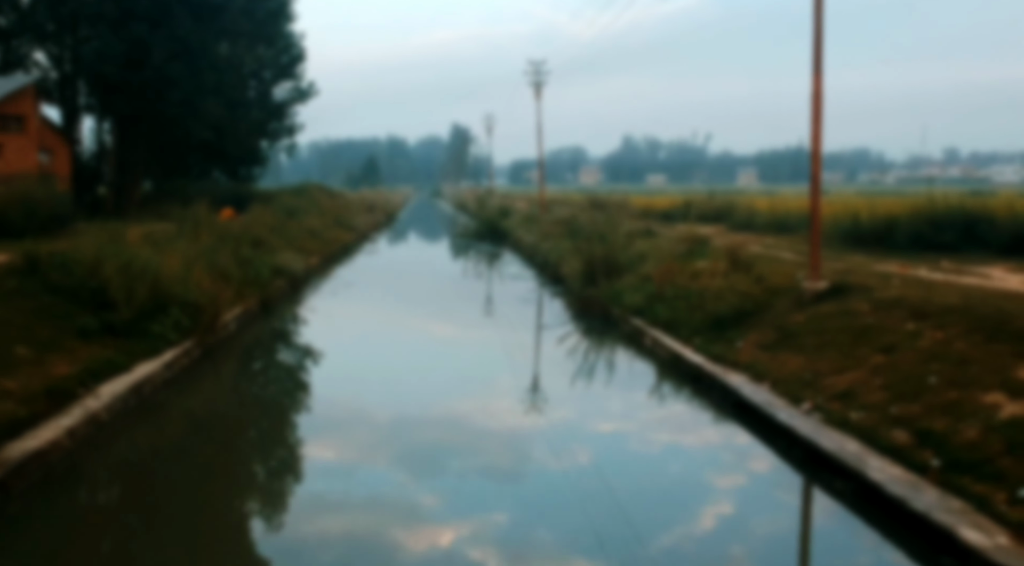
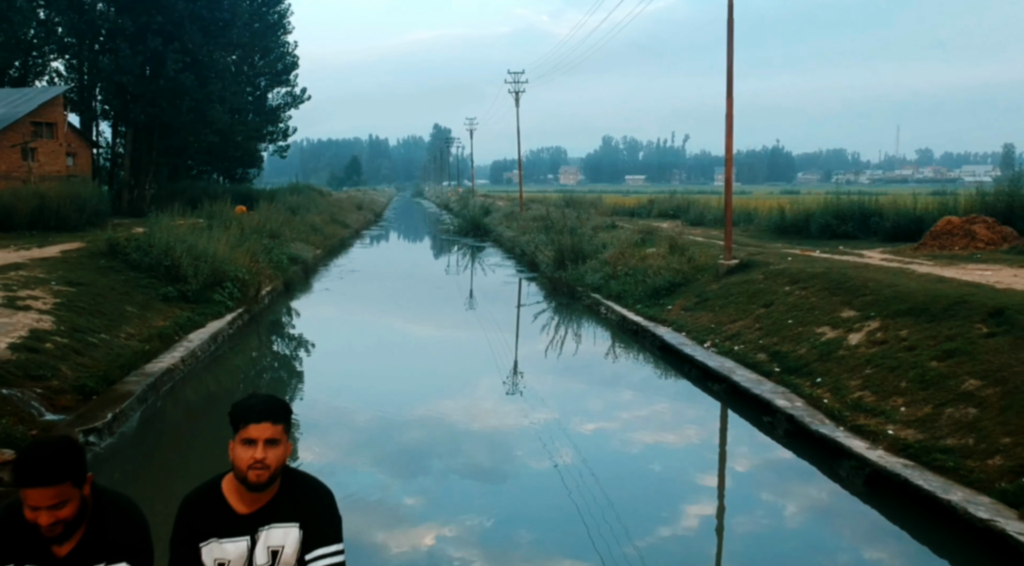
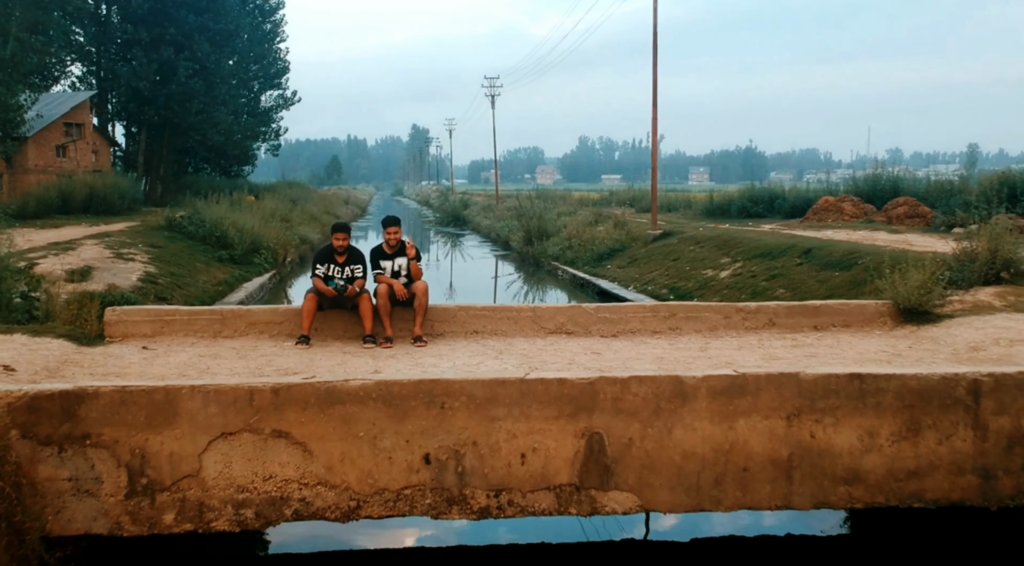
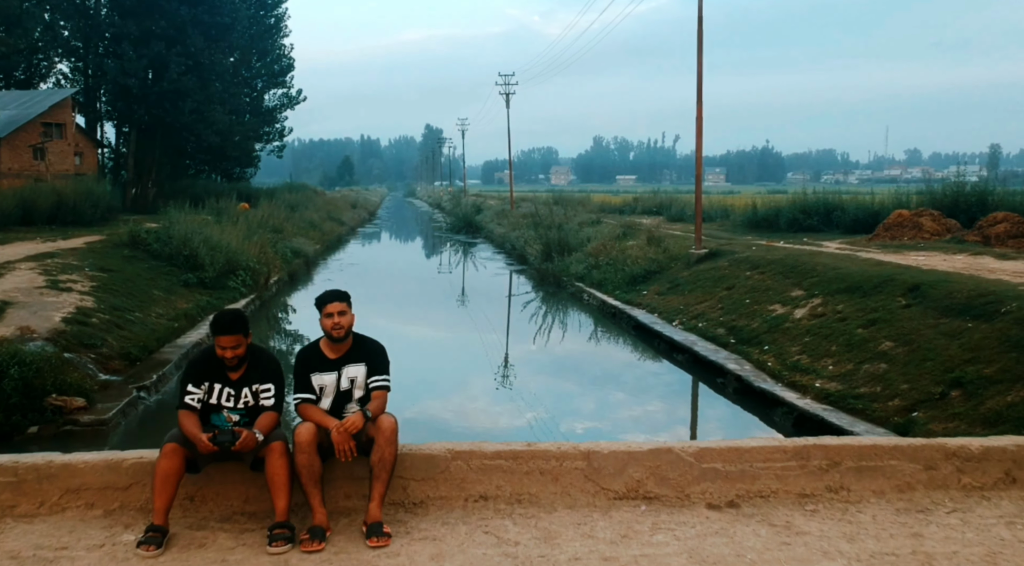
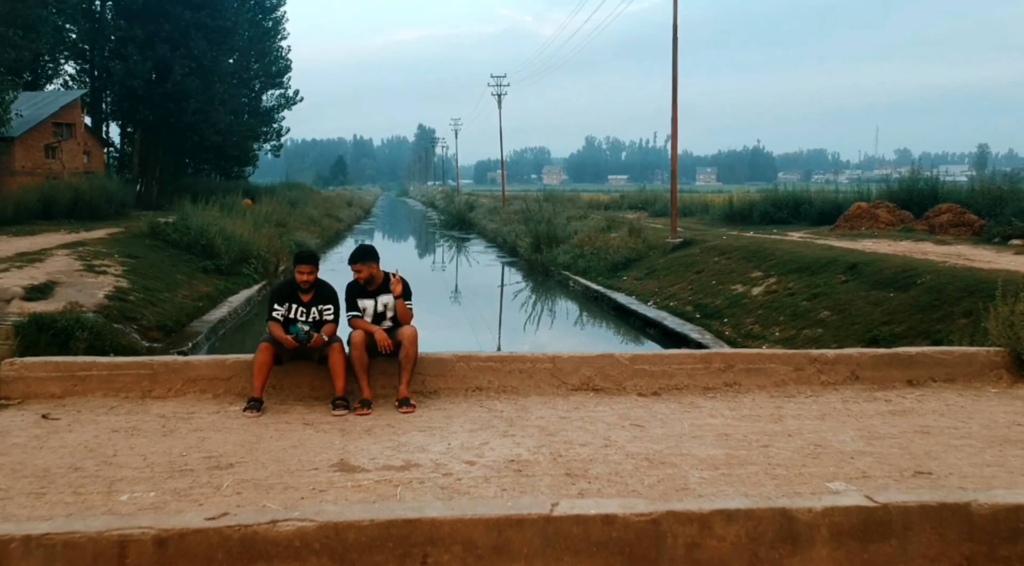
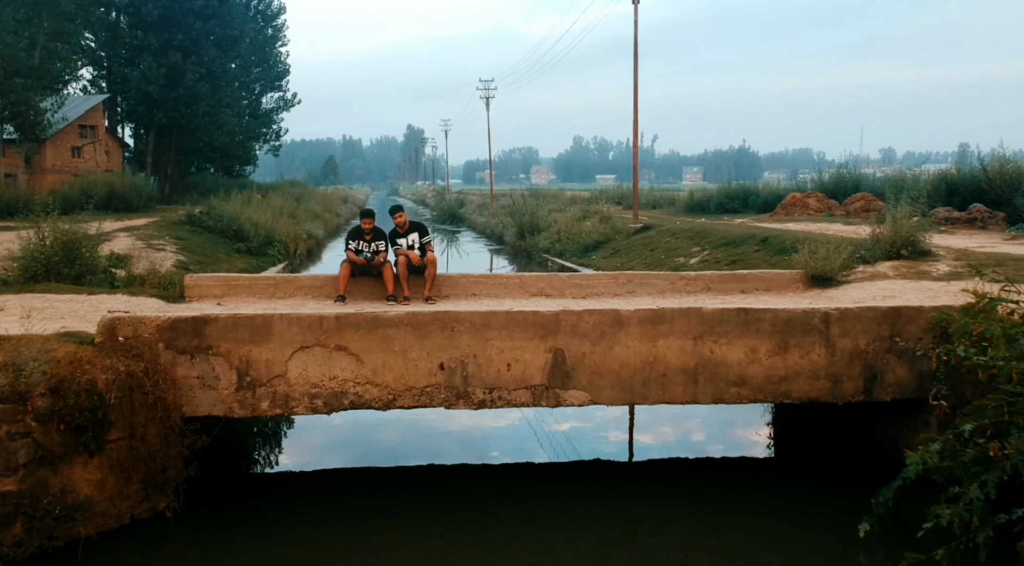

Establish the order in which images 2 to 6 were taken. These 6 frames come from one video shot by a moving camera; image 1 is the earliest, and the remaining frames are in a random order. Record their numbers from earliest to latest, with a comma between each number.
2, 4, 5, 3, 6
